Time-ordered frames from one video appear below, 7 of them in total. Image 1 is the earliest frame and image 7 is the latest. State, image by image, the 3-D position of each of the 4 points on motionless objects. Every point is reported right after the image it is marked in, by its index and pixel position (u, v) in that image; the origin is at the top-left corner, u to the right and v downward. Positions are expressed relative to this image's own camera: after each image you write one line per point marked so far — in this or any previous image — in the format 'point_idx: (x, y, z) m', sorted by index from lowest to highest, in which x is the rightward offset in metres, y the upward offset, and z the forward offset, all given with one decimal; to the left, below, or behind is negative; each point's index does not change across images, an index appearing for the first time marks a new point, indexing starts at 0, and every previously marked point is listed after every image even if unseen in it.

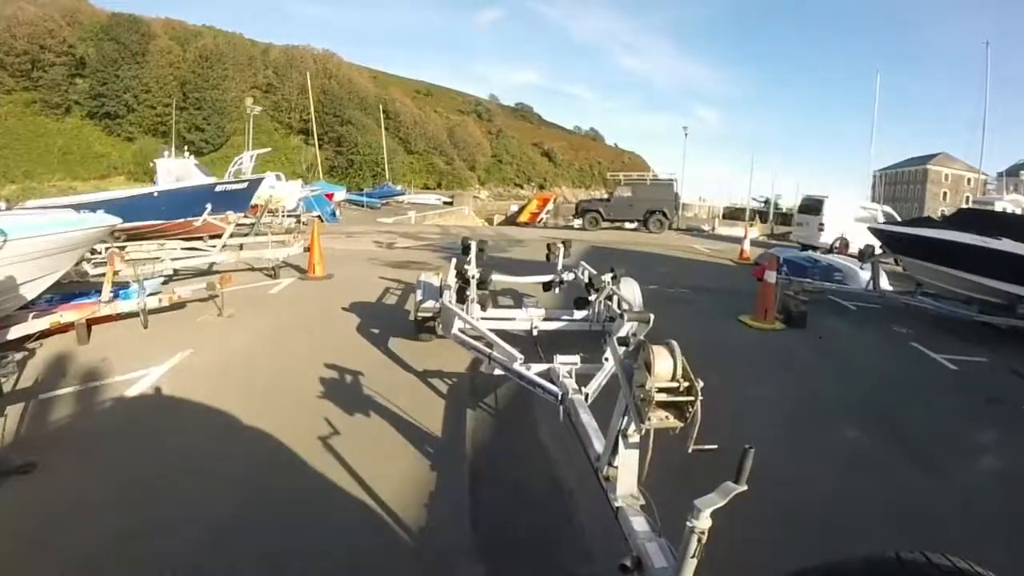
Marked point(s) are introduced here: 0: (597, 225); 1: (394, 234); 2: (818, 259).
0: (+2.8, +1.9, +19.5) m
1: (-3.0, +1.4, +16.9) m
2: (+5.1, +0.4, +10.9) m
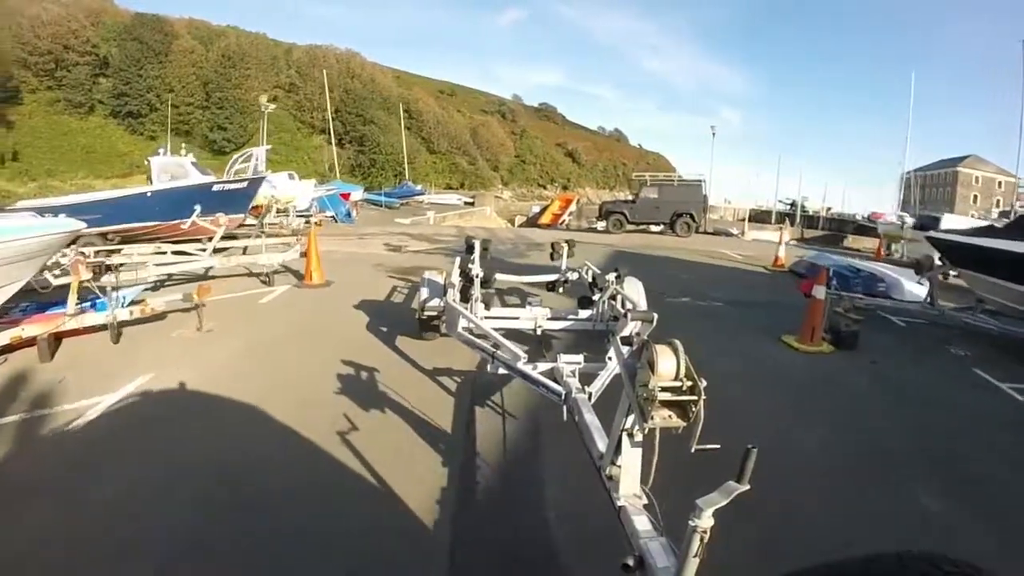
0: (+3.4, +1.7, +18.8) m
1: (-2.5, +1.3, +16.4) m
2: (+5.4, +0.3, +10.1) m
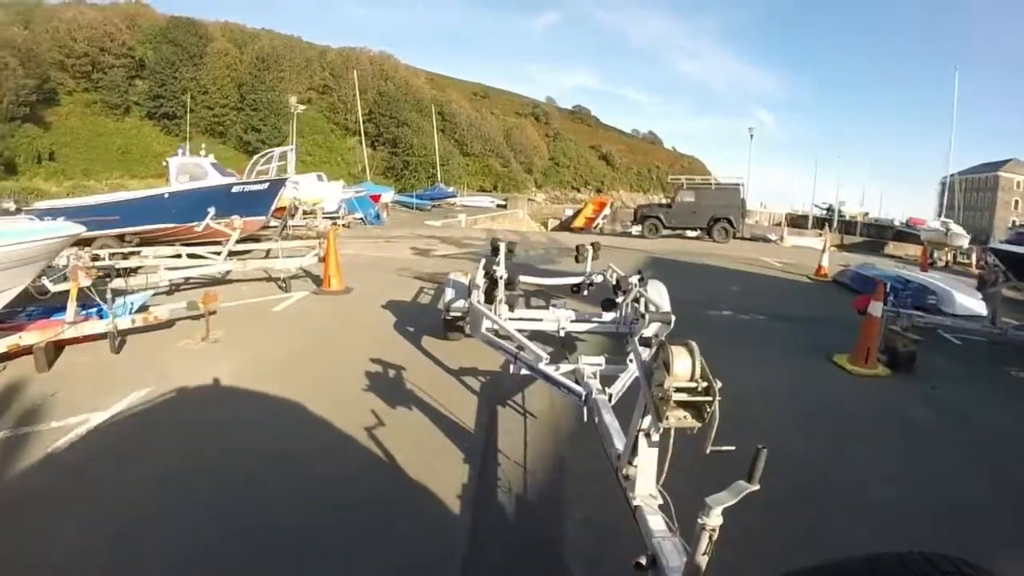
0: (+4.2, +1.6, +18.3) m
1: (-1.8, +1.2, +16.1) m
2: (+5.8, +0.1, +9.5) m
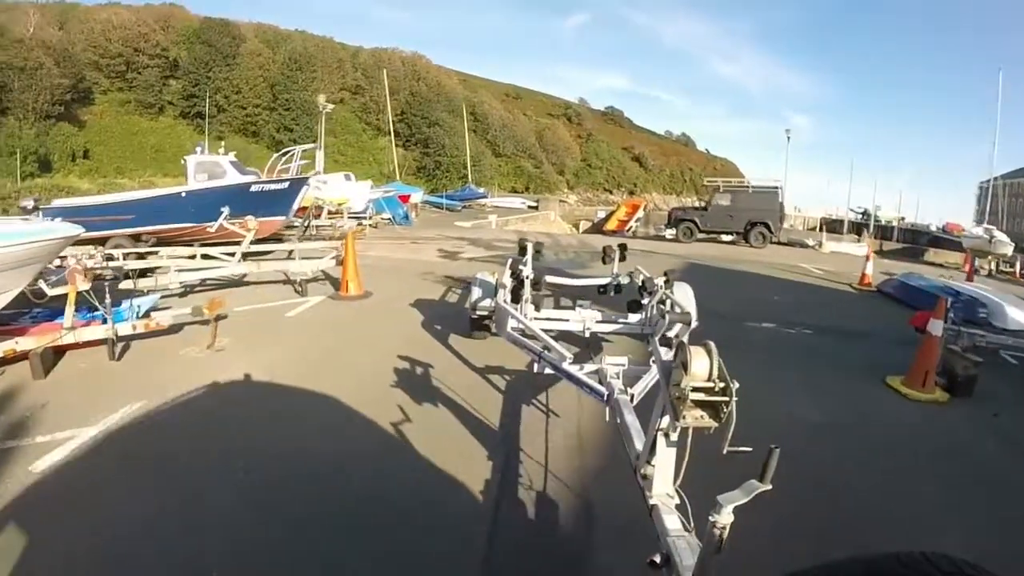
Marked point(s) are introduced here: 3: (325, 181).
0: (+4.9, +1.4, +17.8) m
1: (-1.1, +1.2, +15.9) m
2: (+6.2, 0.0, +8.9) m
3: (-5.6, +3.2, +19.5) m
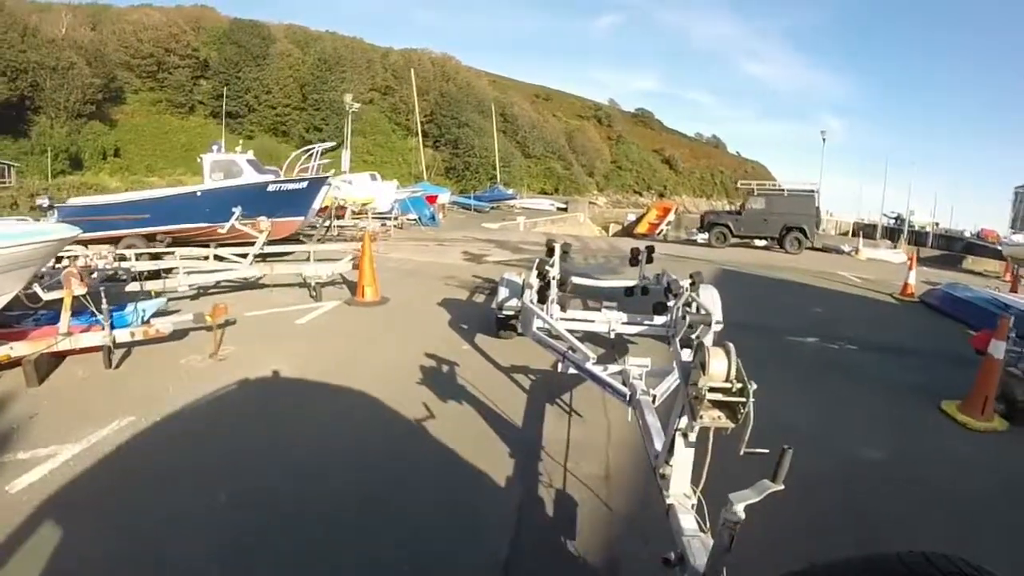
0: (+5.6, +1.3, +17.3) m
1: (-0.6, +1.1, +15.6) m
2: (+6.5, -0.2, +8.4) m
3: (-4.8, +3.2, +19.4) m
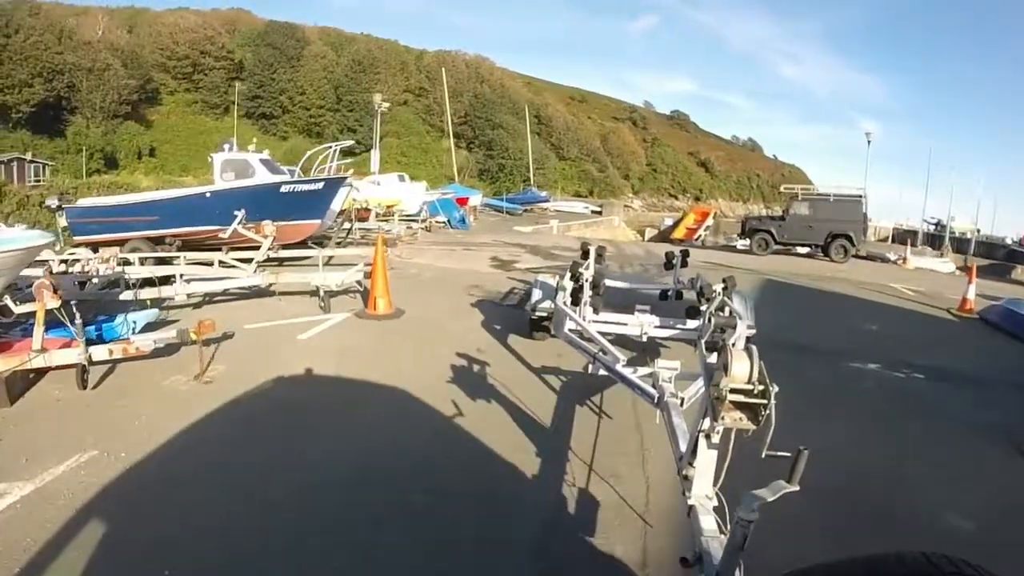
0: (+6.3, +1.1, +16.6) m
1: (+0.1, +1.0, +15.2) m
2: (+6.8, -0.4, +7.7) m
3: (-4.0, +3.1, +19.2) m
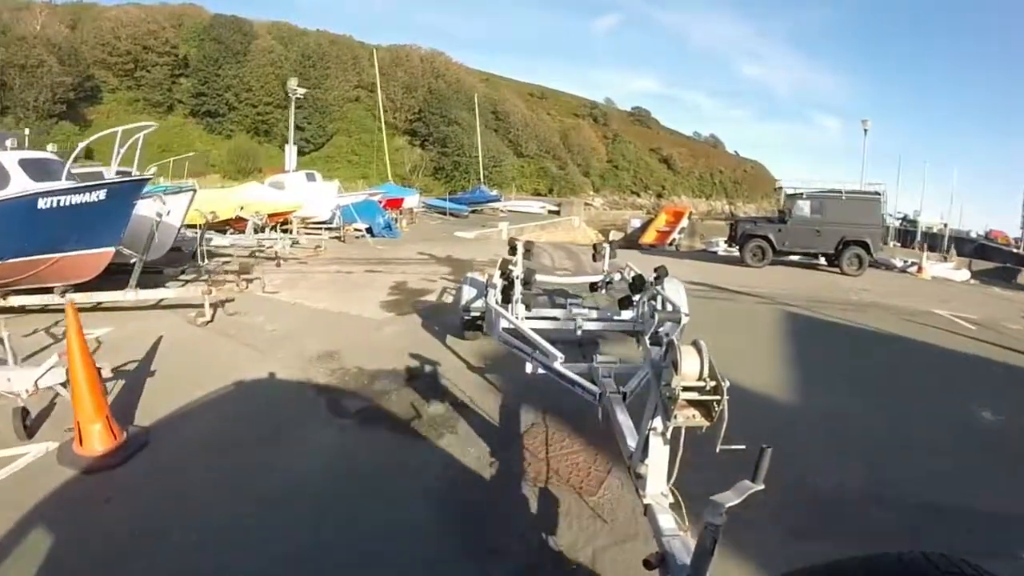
0: (+5.3, +0.8, +14.7) m
1: (-0.9, +0.6, +13.0) m
2: (+6.1, -0.7, +5.7) m
3: (-5.1, +2.7, +16.8) m
